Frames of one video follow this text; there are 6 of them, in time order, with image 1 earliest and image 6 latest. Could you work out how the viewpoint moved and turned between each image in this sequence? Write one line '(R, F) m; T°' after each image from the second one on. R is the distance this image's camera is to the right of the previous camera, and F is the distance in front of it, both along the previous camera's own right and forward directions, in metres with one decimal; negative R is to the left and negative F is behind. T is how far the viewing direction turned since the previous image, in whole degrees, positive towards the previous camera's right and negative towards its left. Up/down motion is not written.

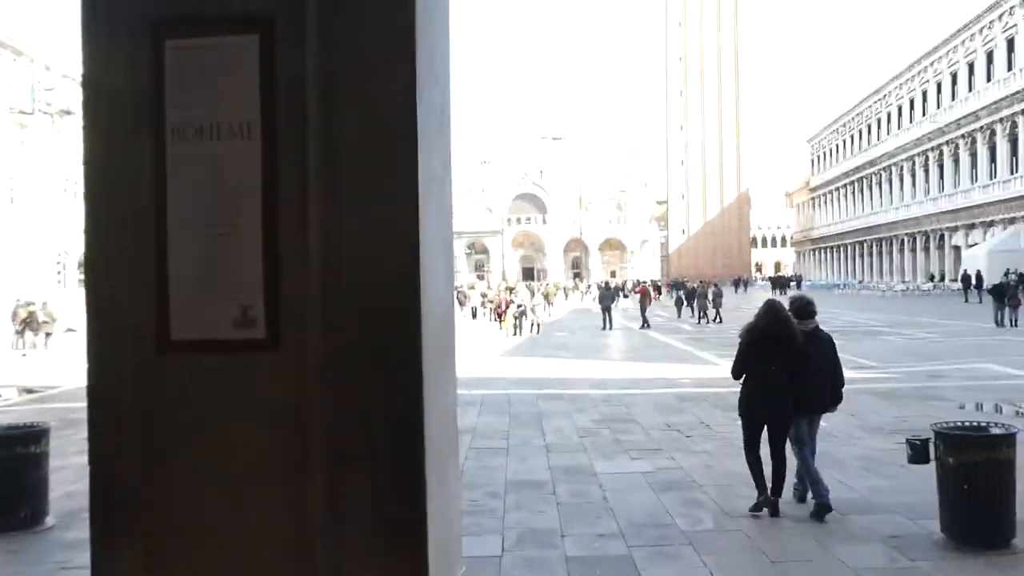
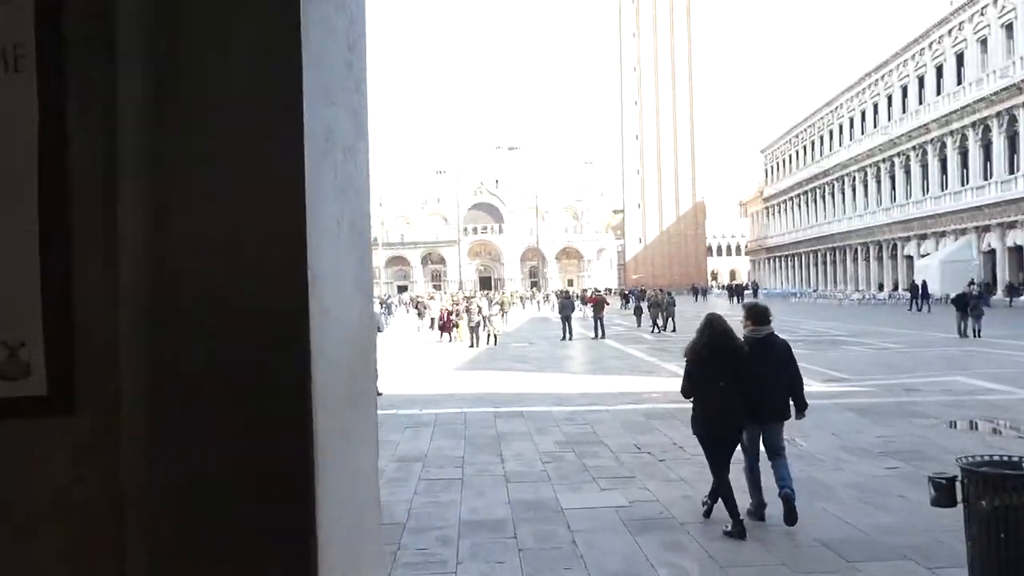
(0.0, +0.8) m; +3°
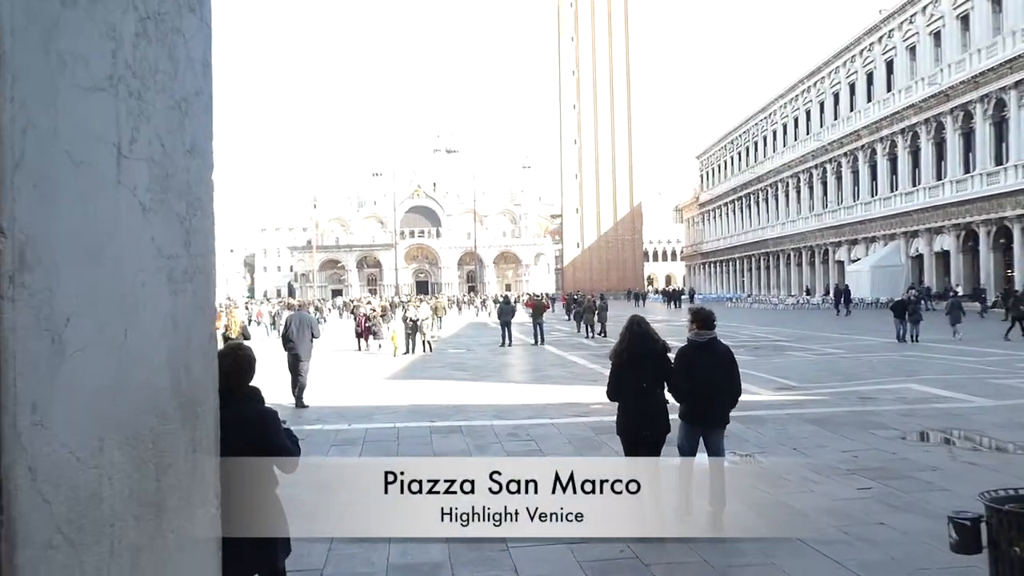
(0.0, +0.8) m; +4°
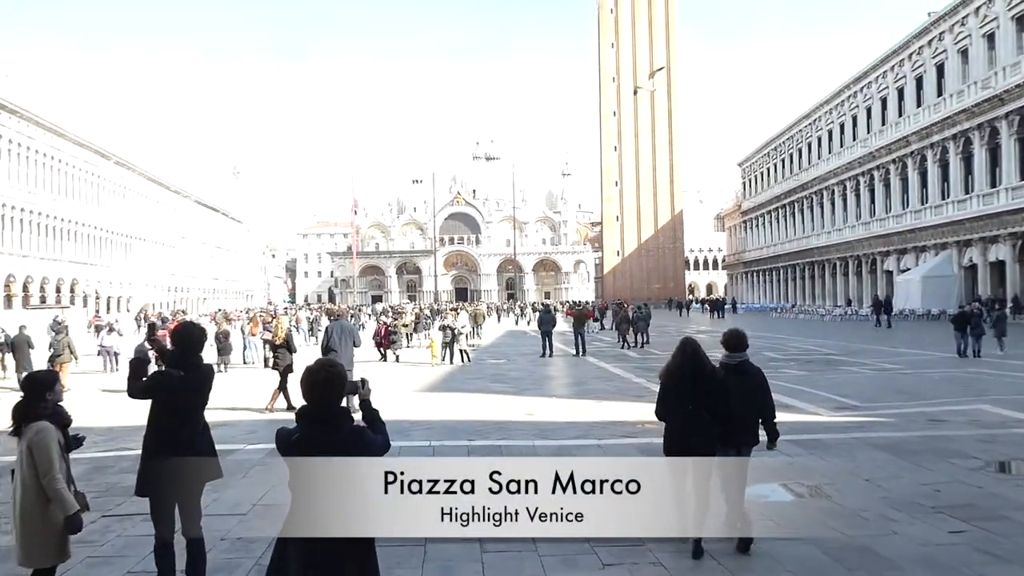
(-0.1, +0.6) m; -3°
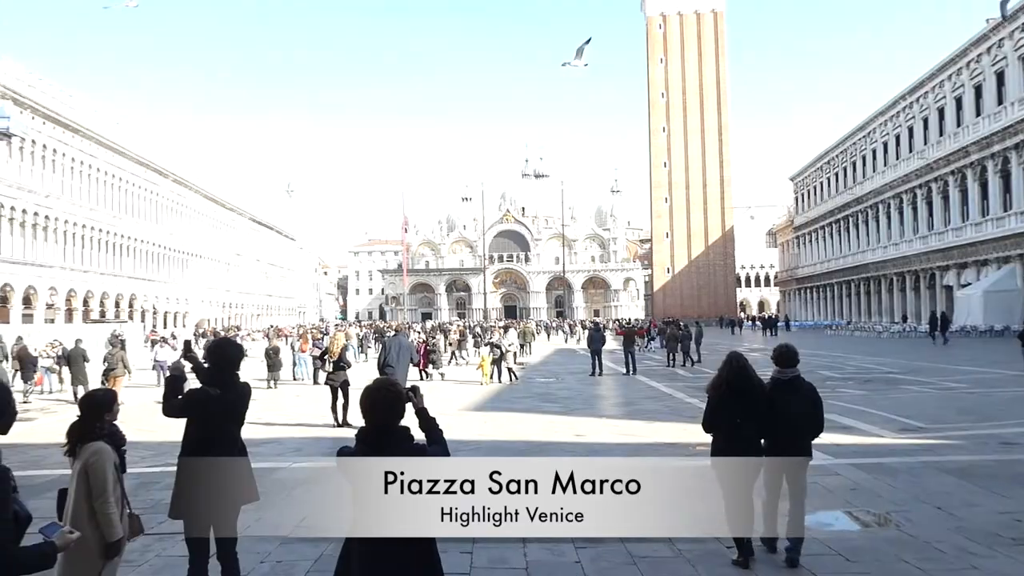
(0.0, +0.2) m; -3°
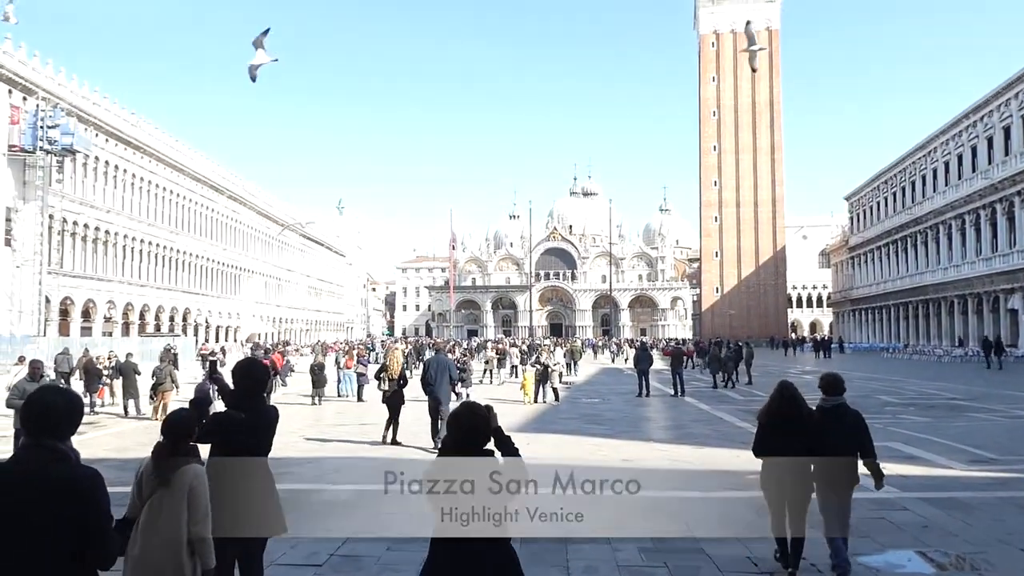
(0.0, +0.3) m; -3°
